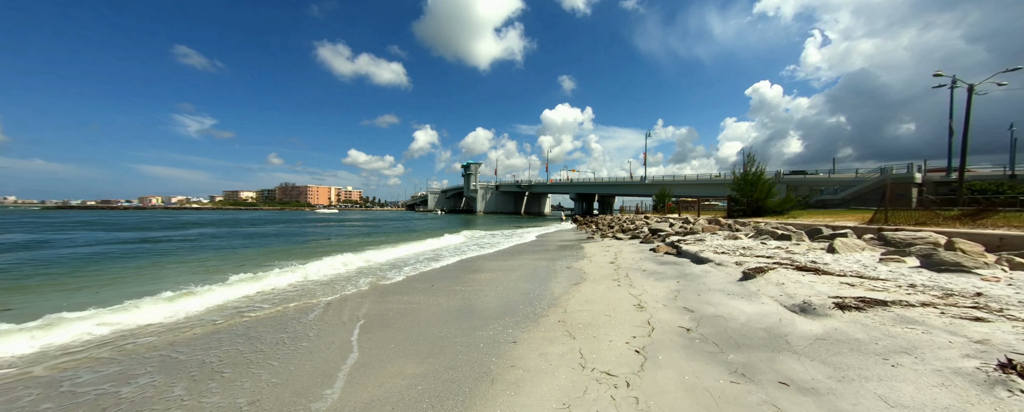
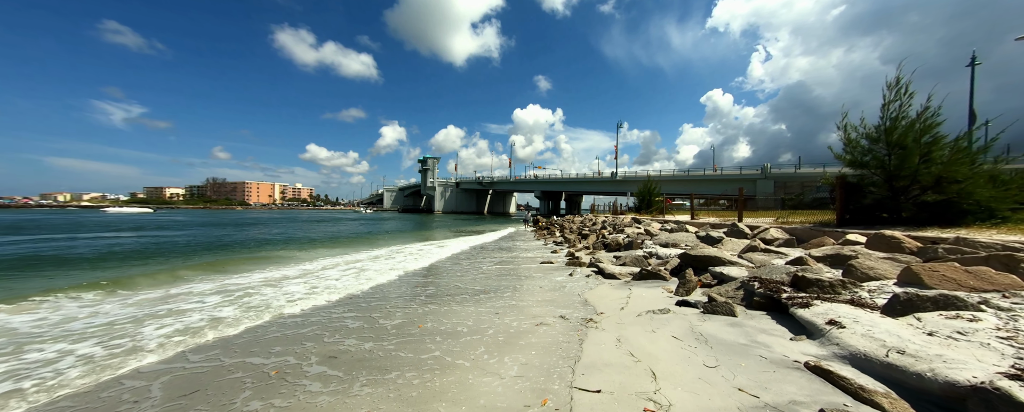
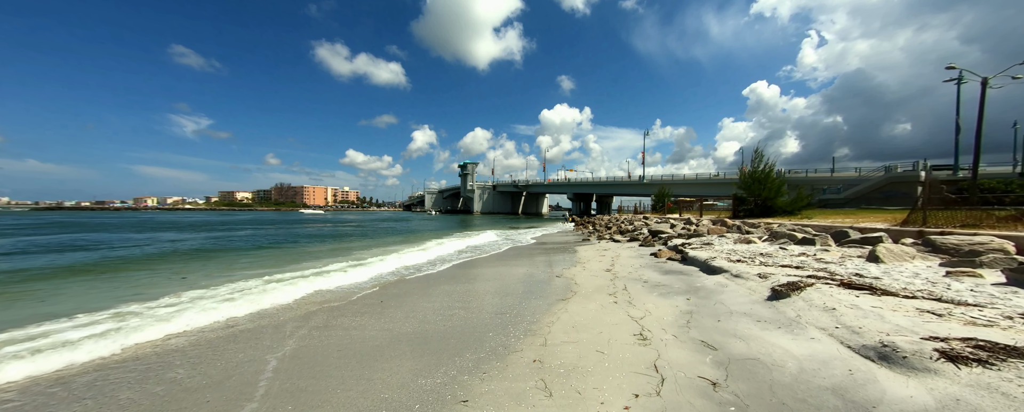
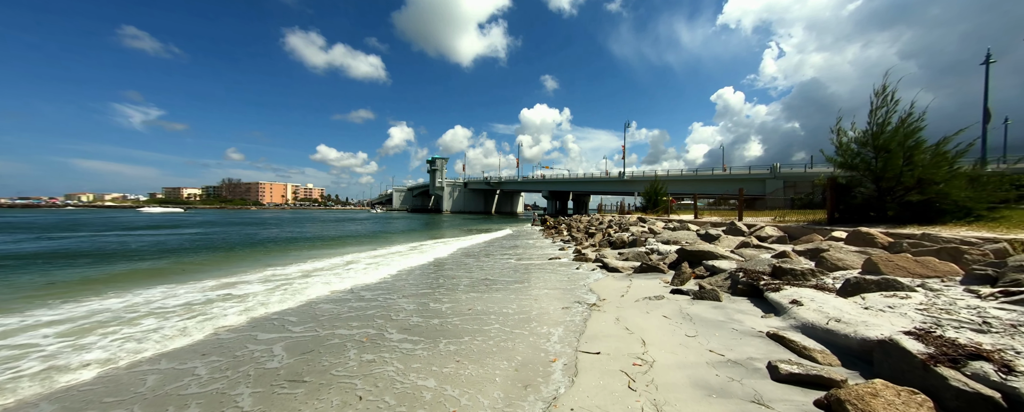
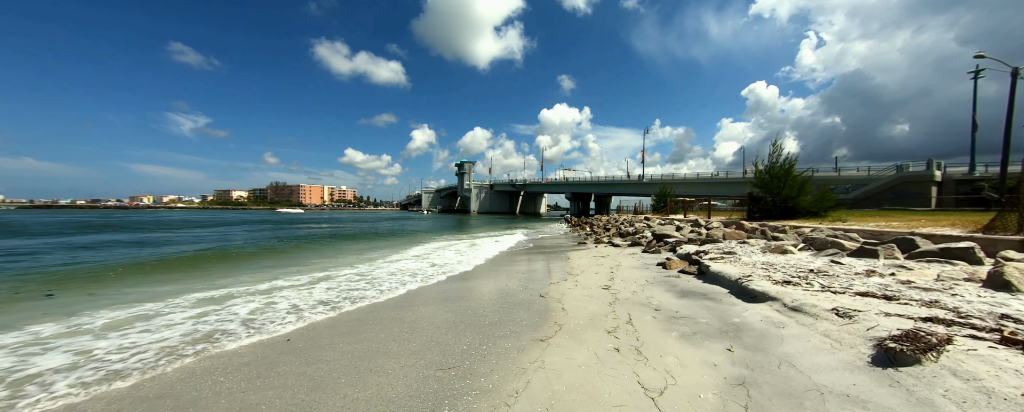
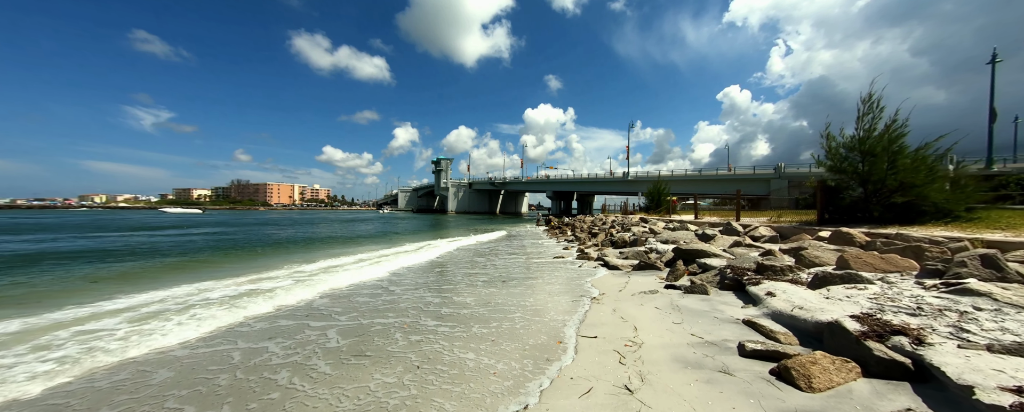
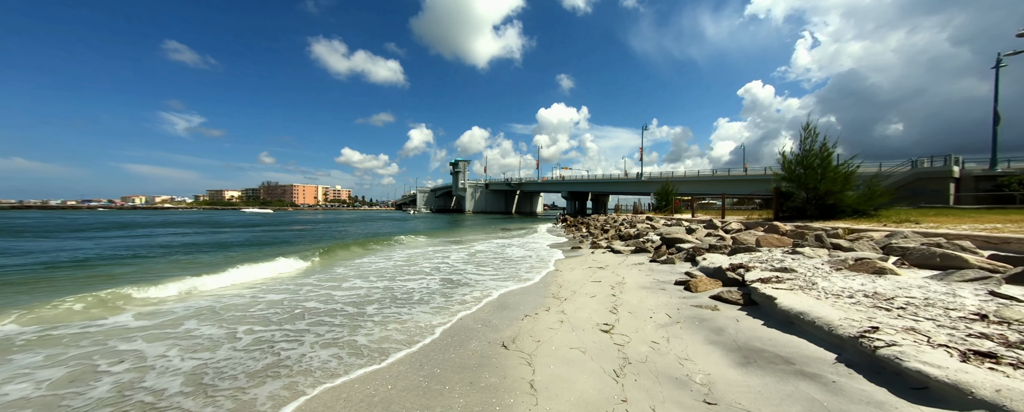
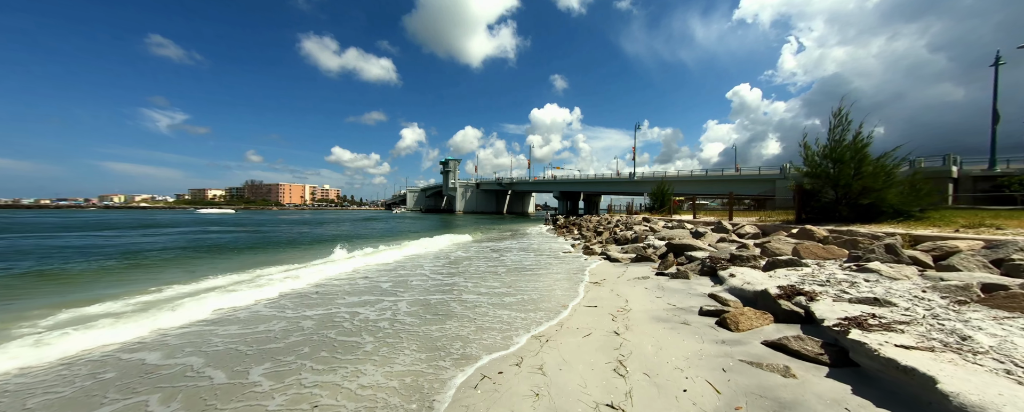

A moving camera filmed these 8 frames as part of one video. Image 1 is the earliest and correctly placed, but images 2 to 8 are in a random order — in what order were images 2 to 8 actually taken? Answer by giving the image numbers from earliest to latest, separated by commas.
3, 5, 7, 8, 6, 4, 2
